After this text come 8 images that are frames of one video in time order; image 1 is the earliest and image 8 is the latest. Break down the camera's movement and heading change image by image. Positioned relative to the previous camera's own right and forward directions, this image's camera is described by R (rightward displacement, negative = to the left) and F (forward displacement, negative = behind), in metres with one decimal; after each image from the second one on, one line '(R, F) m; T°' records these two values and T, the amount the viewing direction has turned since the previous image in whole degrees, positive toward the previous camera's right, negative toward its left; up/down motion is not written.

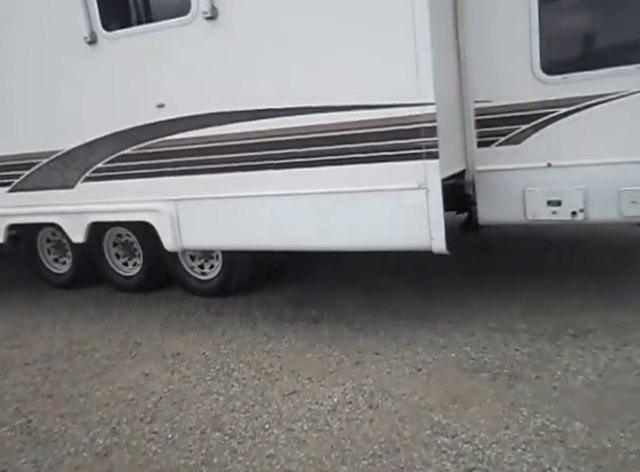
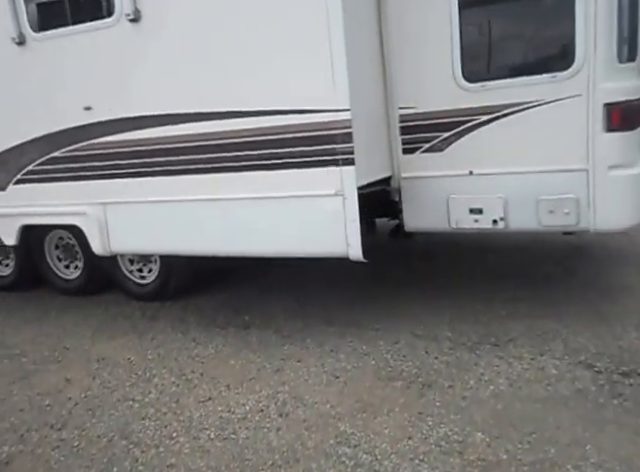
(+0.3, 0.0) m; +2°
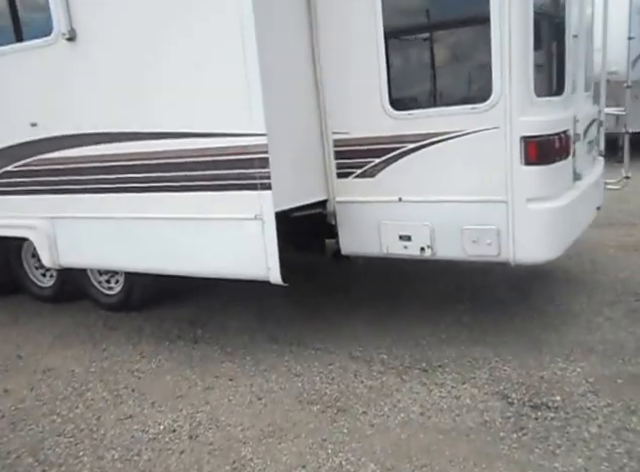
(+0.5, 0.0) m; -2°
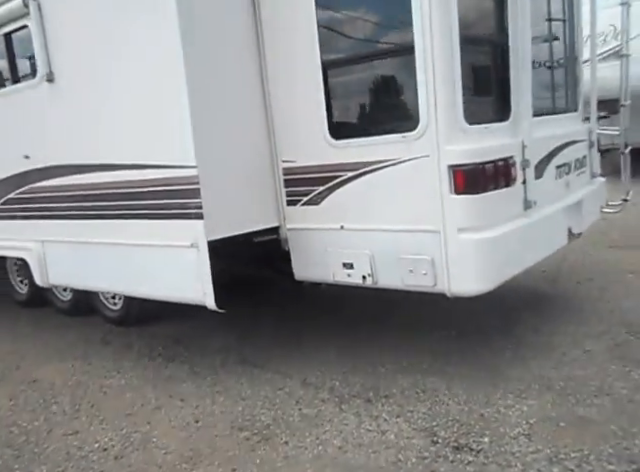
(+0.8, 0.0) m; -9°
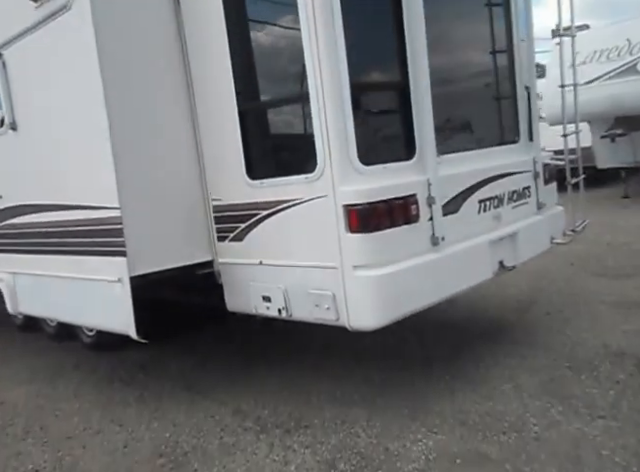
(+0.7, -0.1) m; -5°
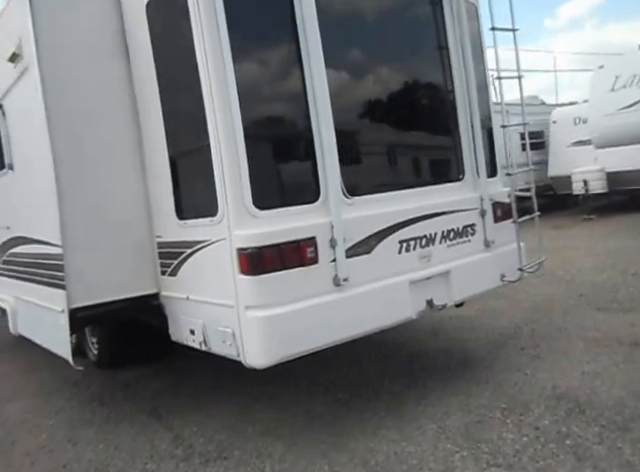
(+0.9, -0.1) m; -8°
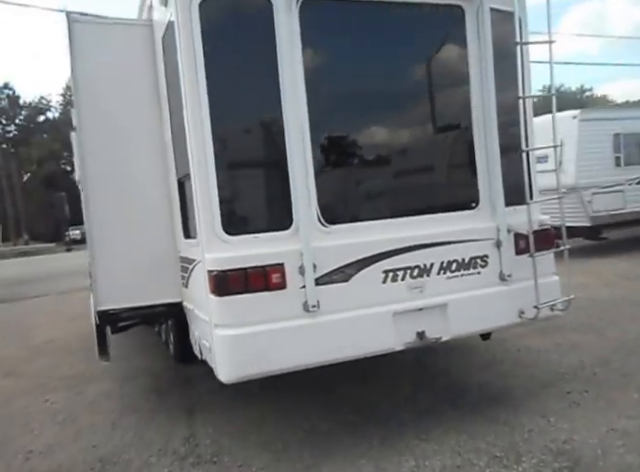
(+1.0, +0.1) m; -16°
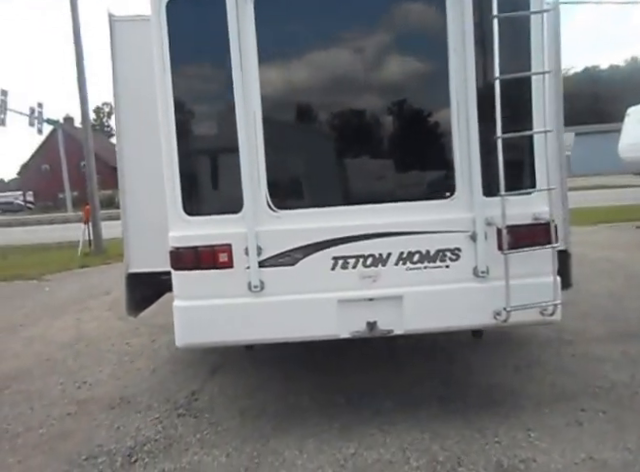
(+1.3, +0.2) m; -19°
